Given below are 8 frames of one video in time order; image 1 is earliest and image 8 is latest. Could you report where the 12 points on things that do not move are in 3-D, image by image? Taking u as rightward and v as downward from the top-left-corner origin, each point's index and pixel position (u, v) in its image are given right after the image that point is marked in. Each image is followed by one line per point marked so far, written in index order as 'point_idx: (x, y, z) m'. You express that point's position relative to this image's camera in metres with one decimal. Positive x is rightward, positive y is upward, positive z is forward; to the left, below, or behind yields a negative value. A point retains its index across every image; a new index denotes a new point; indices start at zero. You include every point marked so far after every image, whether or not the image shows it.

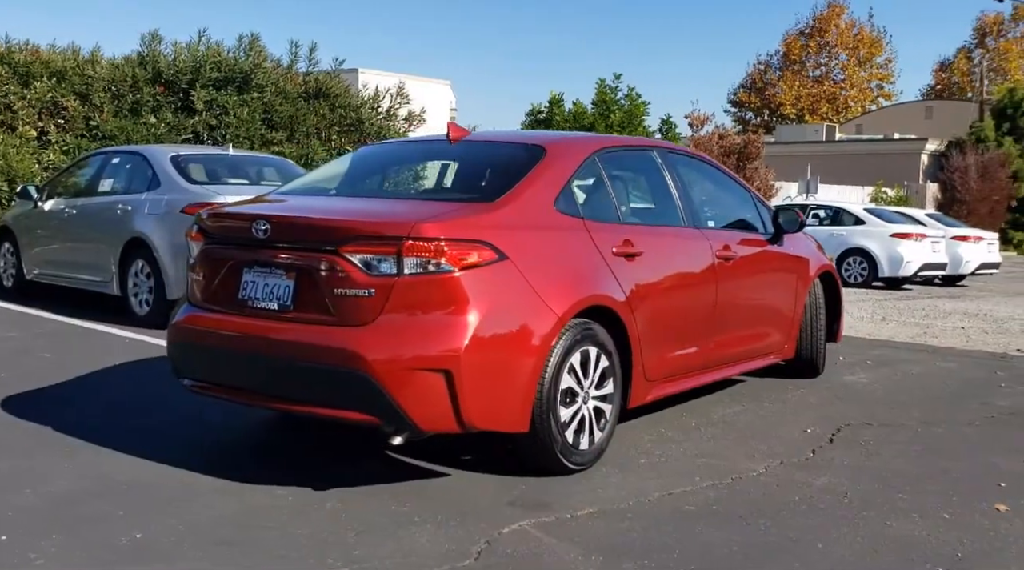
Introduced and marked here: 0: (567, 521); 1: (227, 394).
0: (+0.2, -0.9, +3.6) m
1: (-1.3, -0.5, +4.2) m
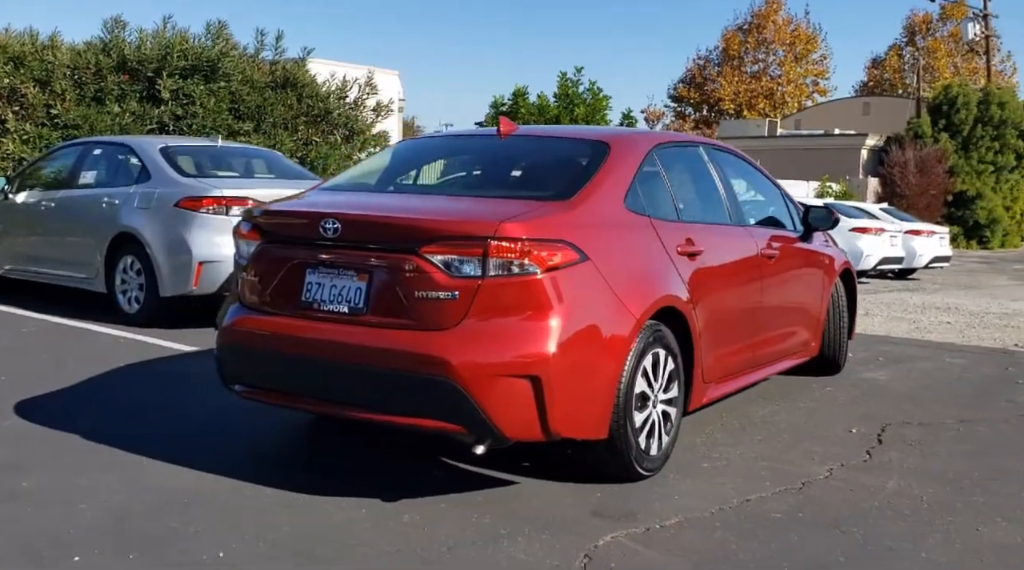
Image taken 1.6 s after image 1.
0: (+0.6, -0.9, +3.5) m
1: (-1.0, -0.5, +3.9) m
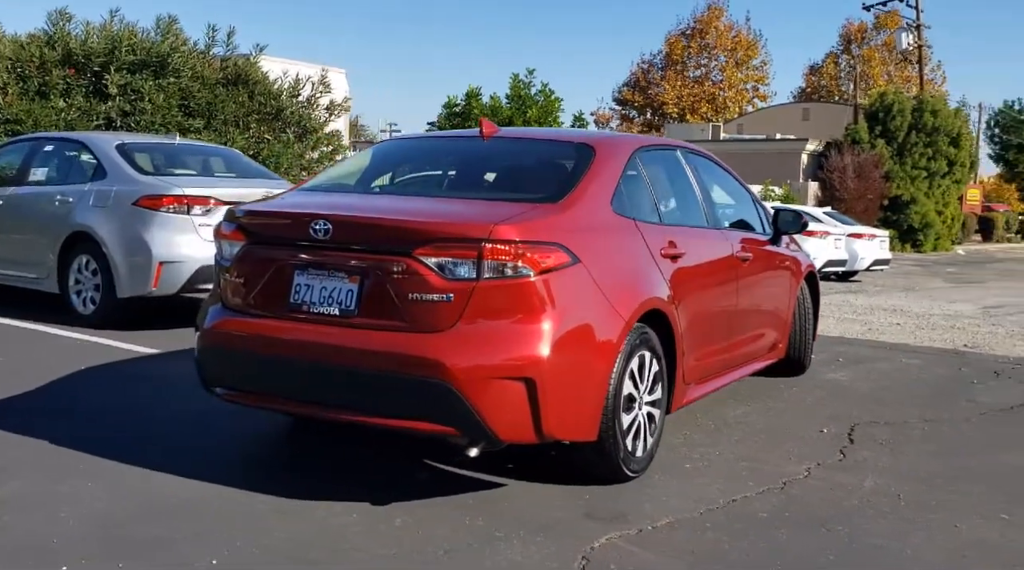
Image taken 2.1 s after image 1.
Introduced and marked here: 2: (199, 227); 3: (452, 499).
0: (+0.5, -1.0, +3.5) m
1: (-1.0, -0.5, +3.9) m
2: (-2.6, +0.5, +7.5) m
3: (-0.2, -0.9, +3.8) m
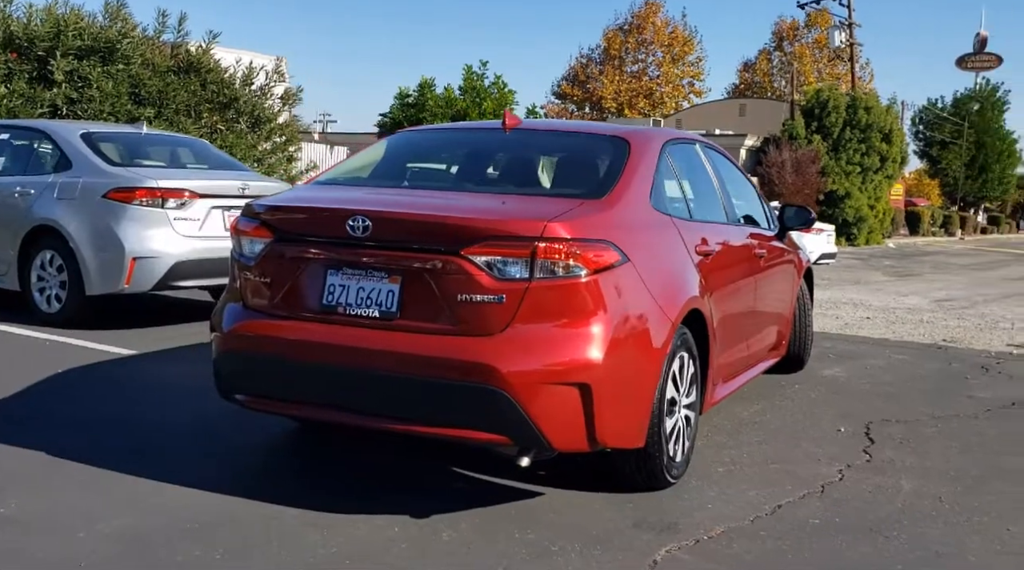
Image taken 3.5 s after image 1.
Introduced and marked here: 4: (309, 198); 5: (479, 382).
0: (+0.7, -1.0, +3.4) m
1: (-0.9, -0.5, +3.6) m
2: (-2.7, +0.5, +7.1) m
3: (-0.1, -0.9, +3.6) m
4: (-0.9, +0.4, +4.1) m
5: (-0.1, -0.3, +3.2) m
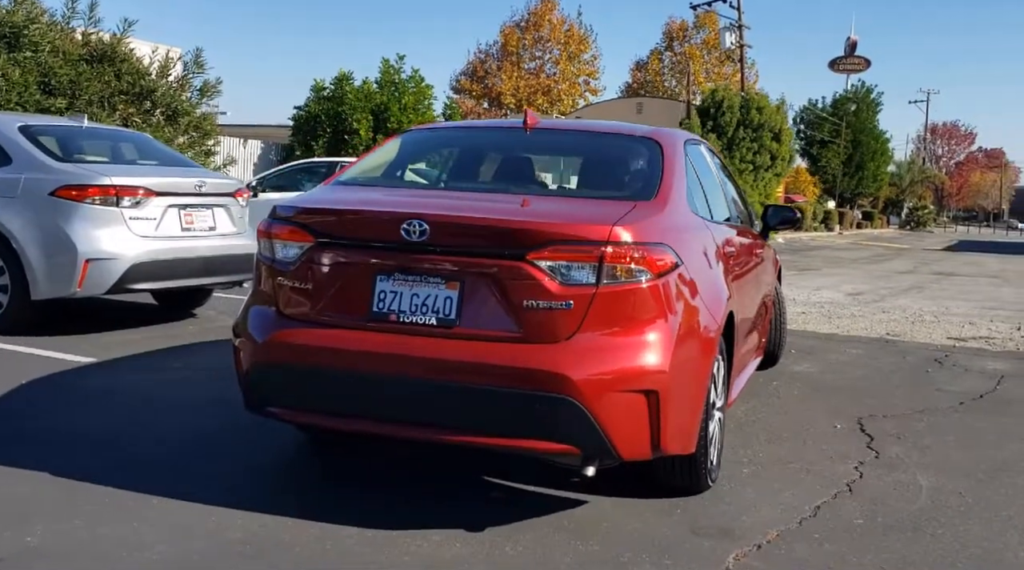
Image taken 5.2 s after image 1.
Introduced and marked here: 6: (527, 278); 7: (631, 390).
0: (+1.0, -1.0, +3.4) m
1: (-0.7, -0.5, +3.4) m
2: (-2.8, +0.5, +6.7) m
3: (+0.1, -0.9, +3.5) m
4: (-0.8, +0.4, +3.9) m
5: (+0.1, -0.4, +3.1) m
6: (0.0, 0.0, +3.2) m
7: (+0.4, -0.4, +3.2) m
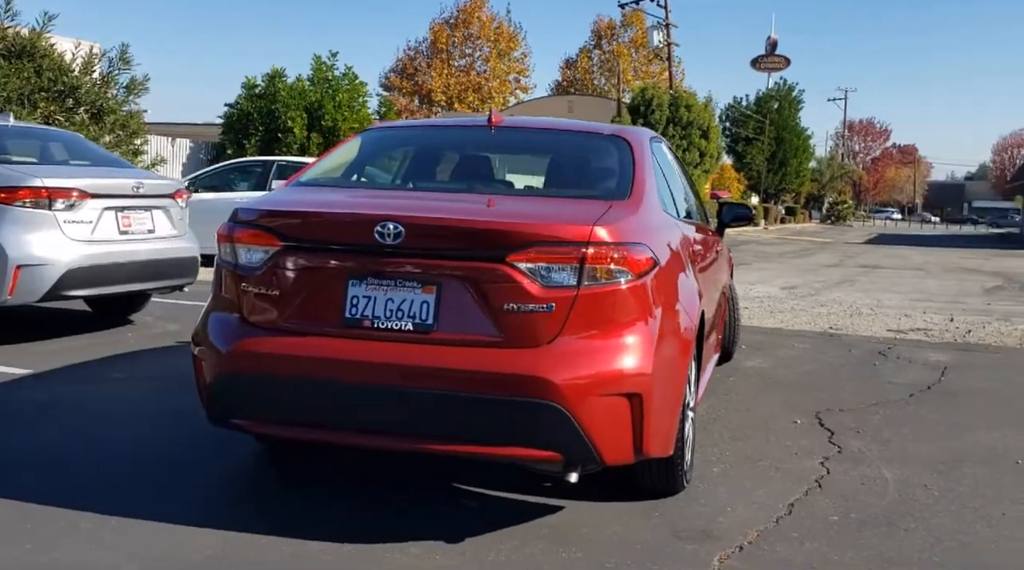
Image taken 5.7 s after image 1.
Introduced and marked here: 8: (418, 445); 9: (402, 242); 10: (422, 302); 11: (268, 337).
0: (+0.9, -1.0, +3.3) m
1: (-0.7, -0.5, +3.3) m
2: (-3.2, +0.4, +6.4) m
3: (+0.1, -0.9, +3.4) m
4: (-0.9, +0.3, +3.7) m
5: (+0.1, -0.4, +3.0) m
6: (0.0, 0.0, +3.1) m
7: (+0.4, -0.4, +3.1) m
8: (-0.3, -0.6, +3.2) m
9: (-0.4, +0.2, +3.1) m
10: (-0.3, -0.1, +3.2) m
11: (-0.9, -0.2, +3.3) m
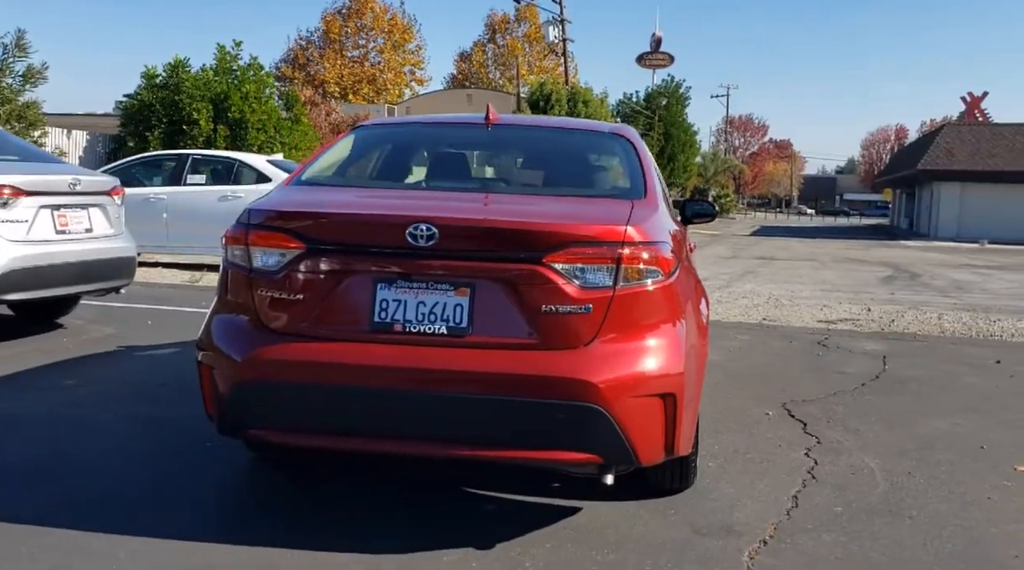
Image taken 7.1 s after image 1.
0: (+1.0, -1.0, +3.4) m
1: (-0.6, -0.6, +3.2) m
2: (-3.4, +0.4, +6.0) m
3: (+0.2, -0.9, +3.4) m
4: (-0.9, +0.3, +3.6) m
5: (+0.2, -0.4, +3.0) m
6: (+0.1, 0.0, +3.0) m
7: (+0.5, -0.4, +3.1) m
8: (-0.2, -0.6, +3.1) m
9: (-0.3, +0.1, +3.1) m
10: (-0.2, -0.1, +3.1) m
11: (-0.8, -0.2, +3.2) m
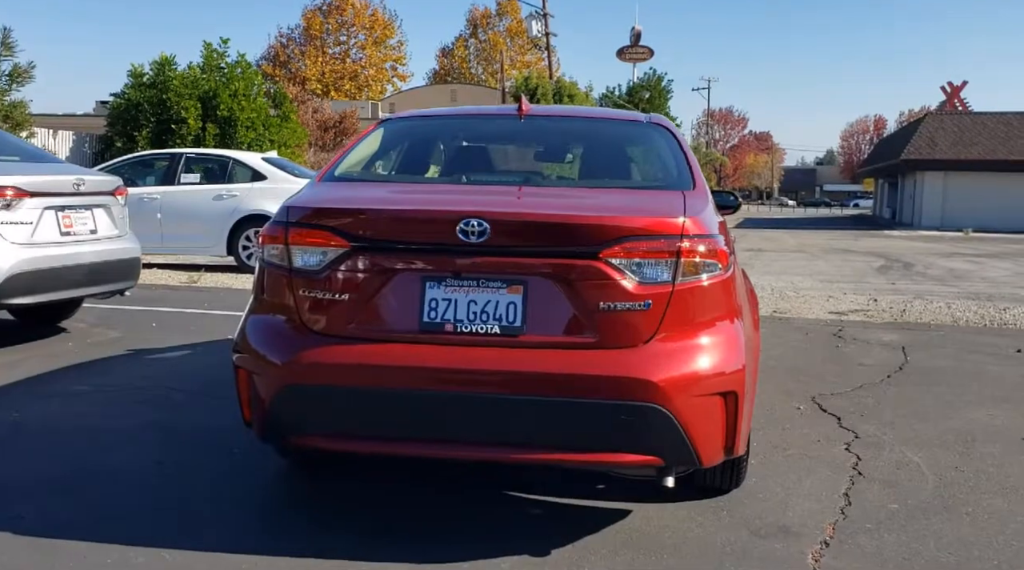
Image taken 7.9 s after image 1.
0: (+1.2, -0.9, +3.3) m
1: (-0.4, -0.6, +3.0) m
2: (-3.3, +0.4, +5.8) m
3: (+0.3, -0.9, +3.3) m
4: (-0.7, +0.3, +3.4) m
5: (+0.4, -0.4, +2.9) m
6: (+0.3, 0.0, +2.9) m
7: (+0.7, -0.4, +3.0) m
8: (0.0, -0.6, +3.0) m
9: (-0.1, +0.1, +2.9) m
10: (0.0, -0.1, +2.9) m
11: (-0.6, -0.2, +3.0) m
